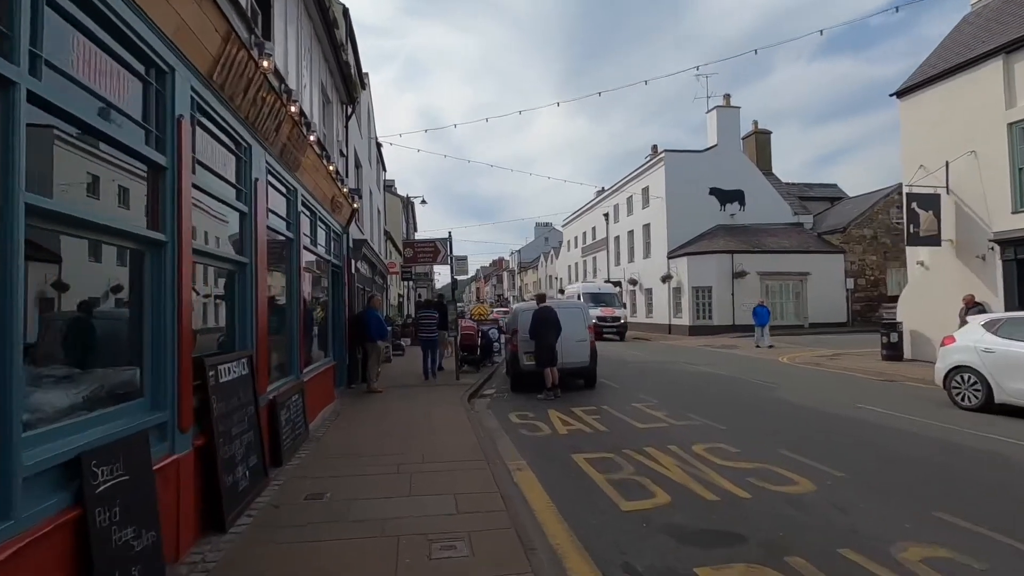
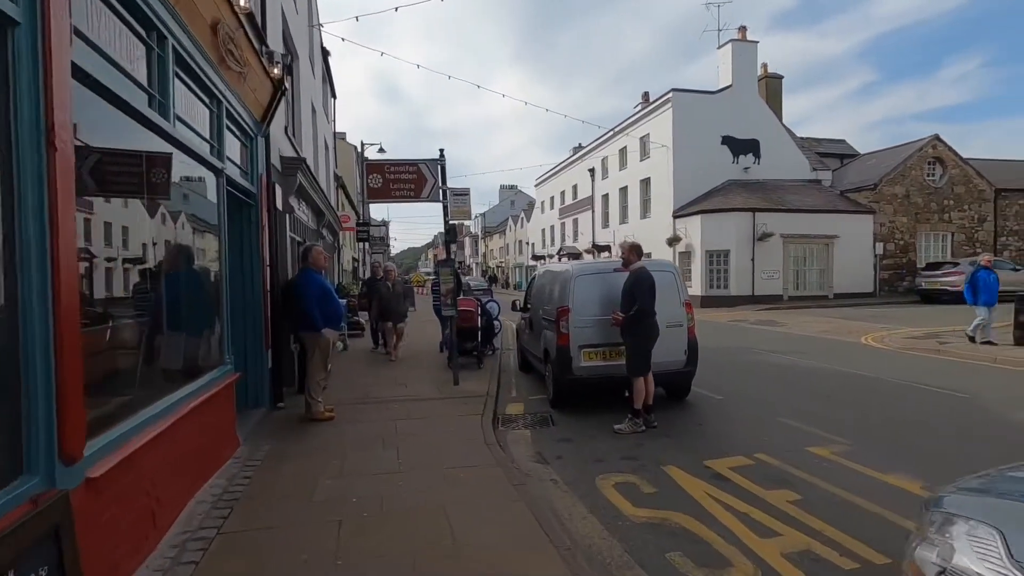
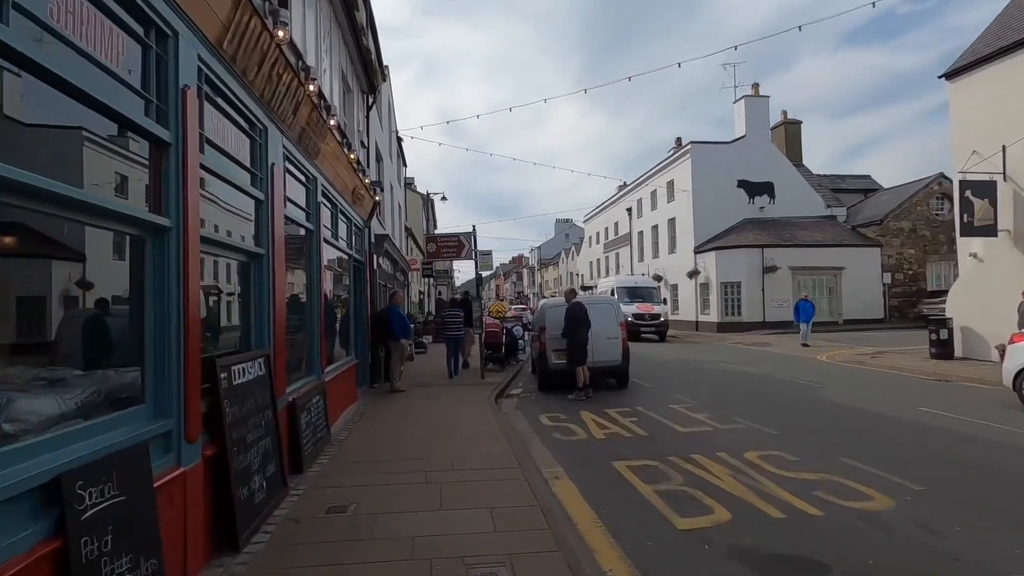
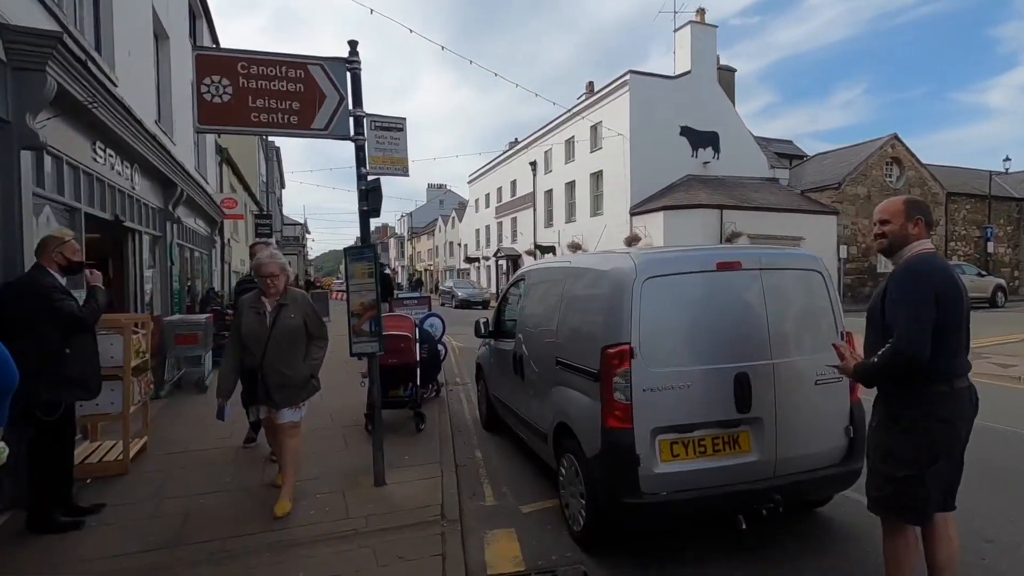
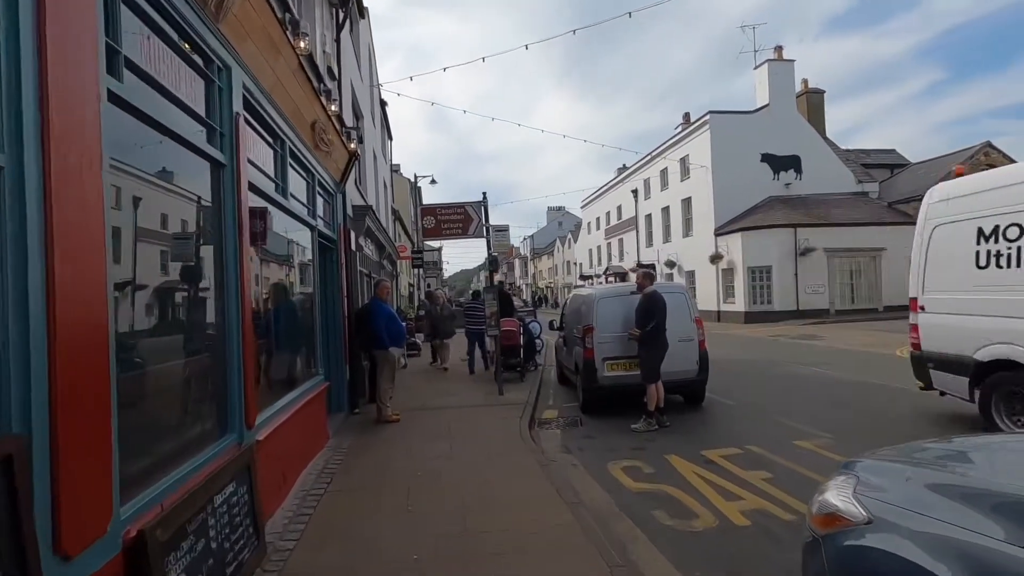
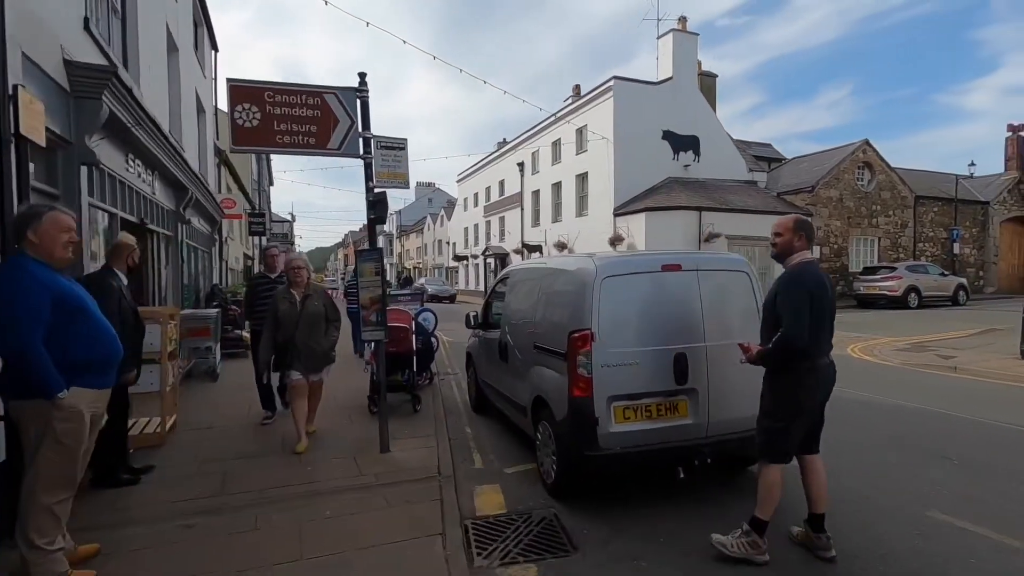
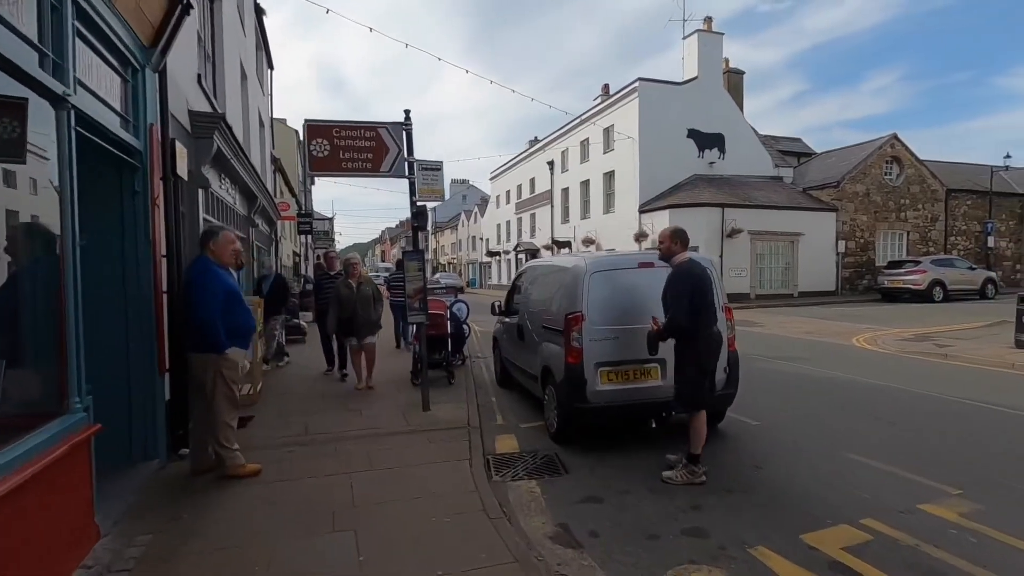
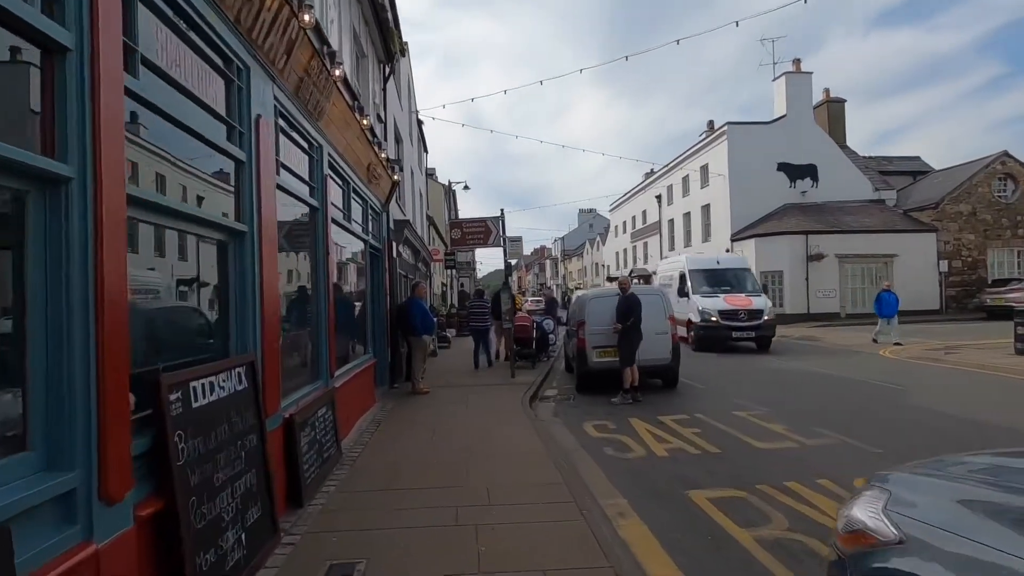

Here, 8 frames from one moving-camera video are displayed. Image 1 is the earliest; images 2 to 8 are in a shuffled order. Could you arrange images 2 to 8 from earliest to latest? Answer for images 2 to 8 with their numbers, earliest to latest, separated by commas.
3, 8, 5, 2, 7, 6, 4
